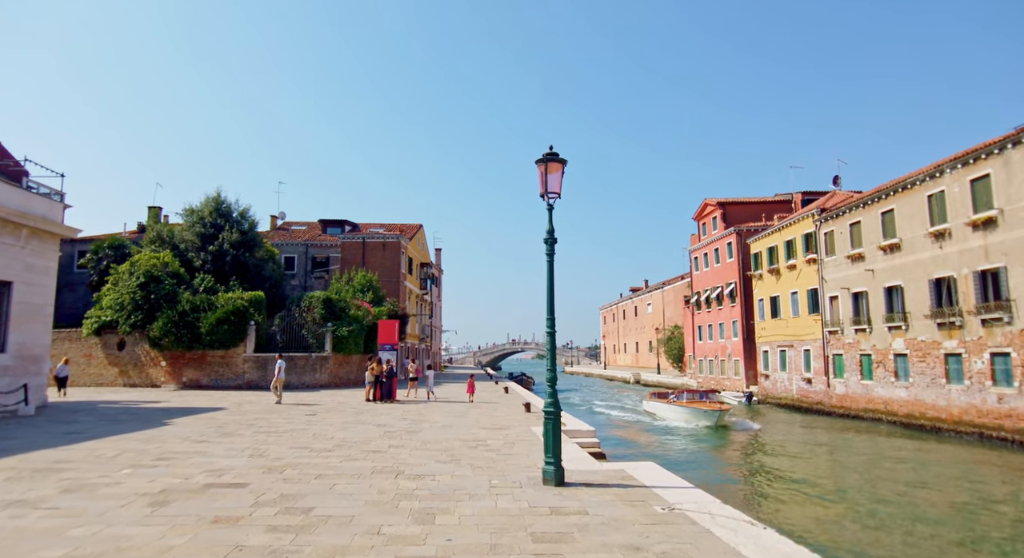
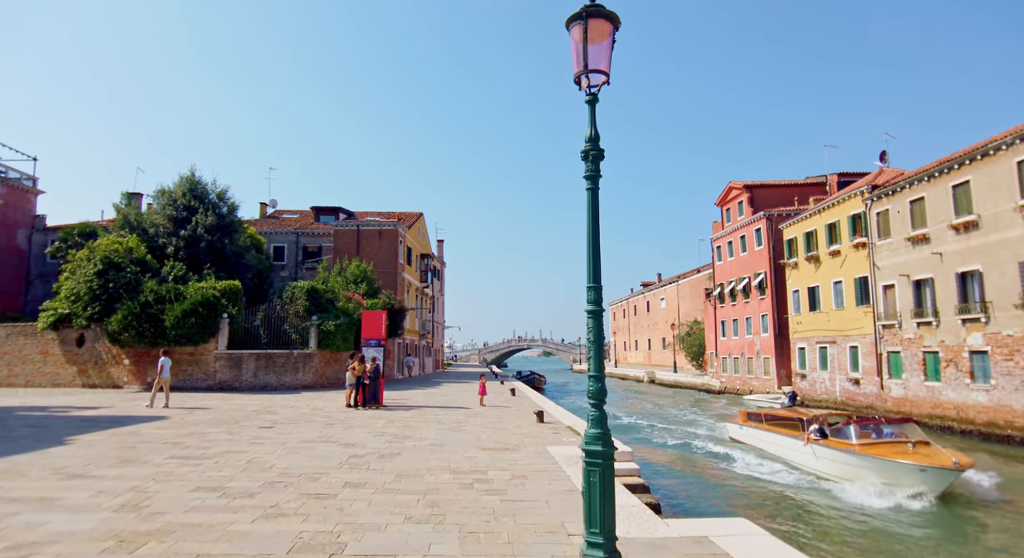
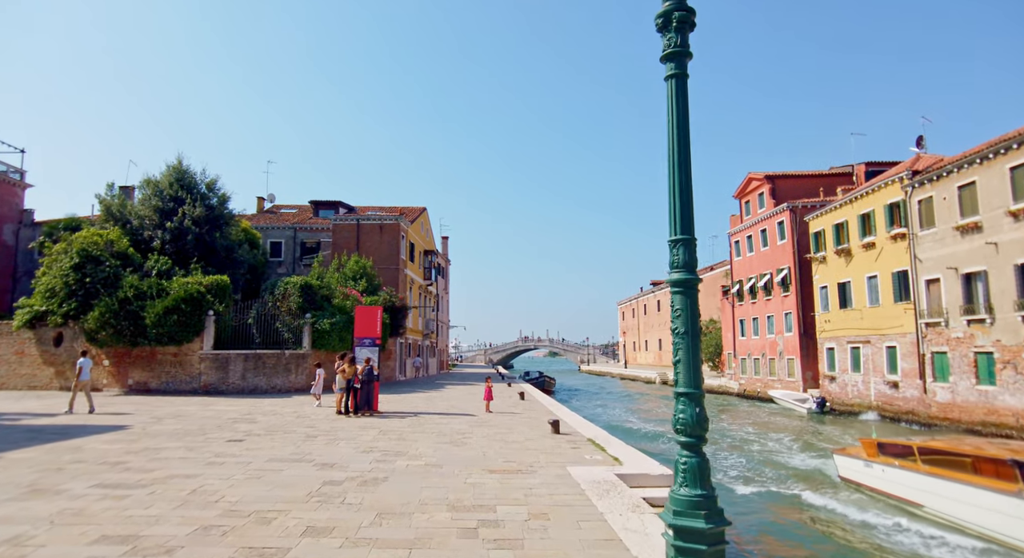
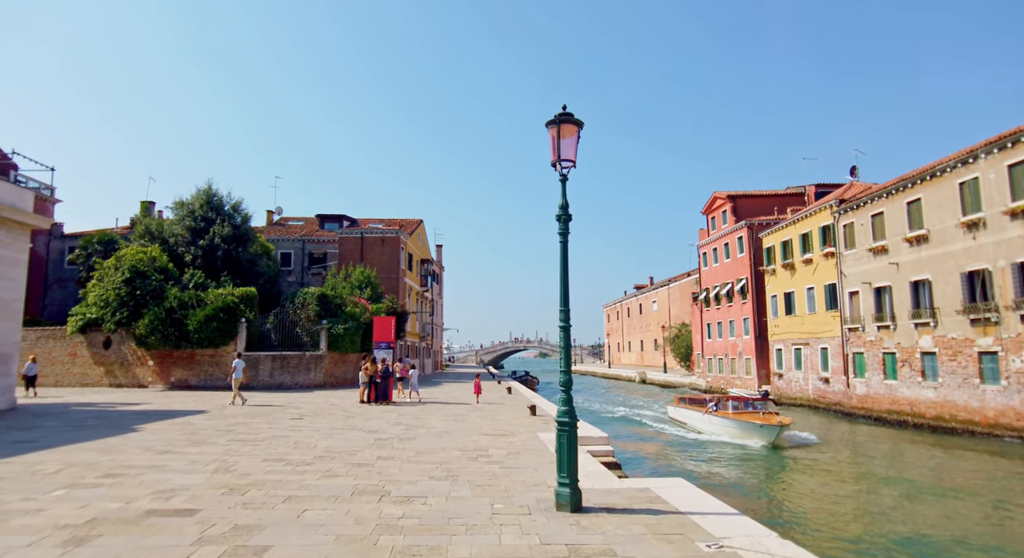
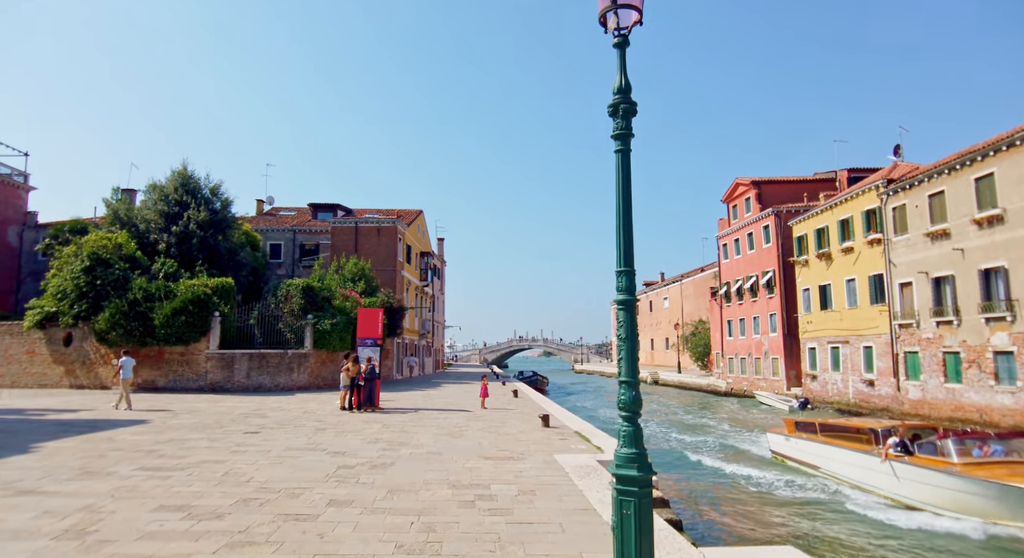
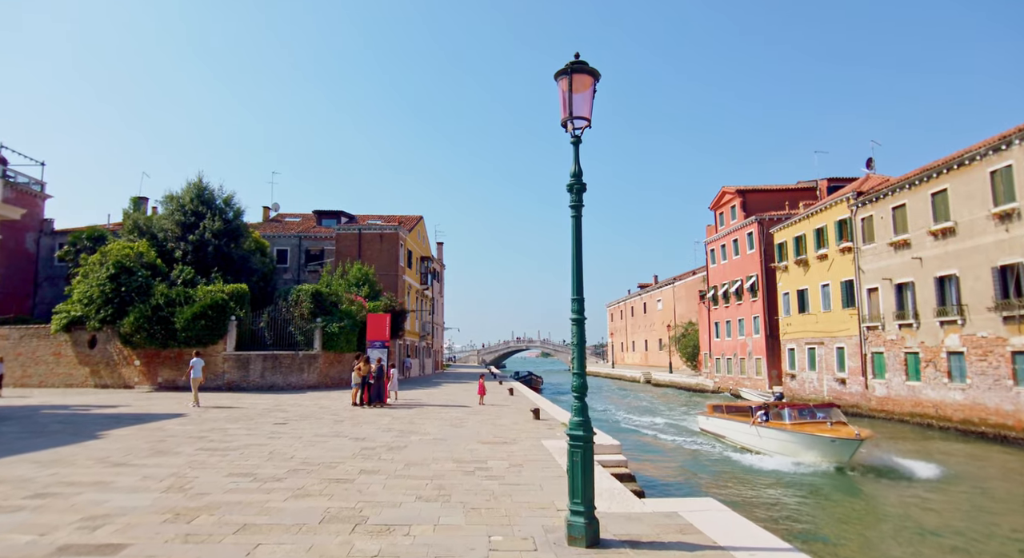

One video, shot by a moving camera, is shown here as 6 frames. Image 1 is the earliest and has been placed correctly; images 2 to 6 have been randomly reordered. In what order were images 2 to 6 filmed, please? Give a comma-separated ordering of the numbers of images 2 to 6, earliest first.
4, 6, 2, 5, 3
